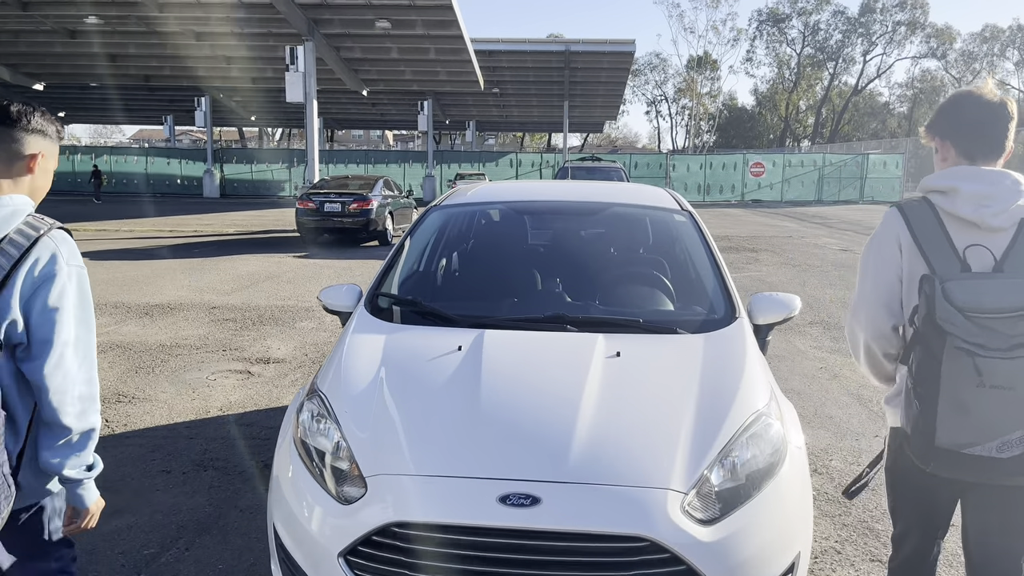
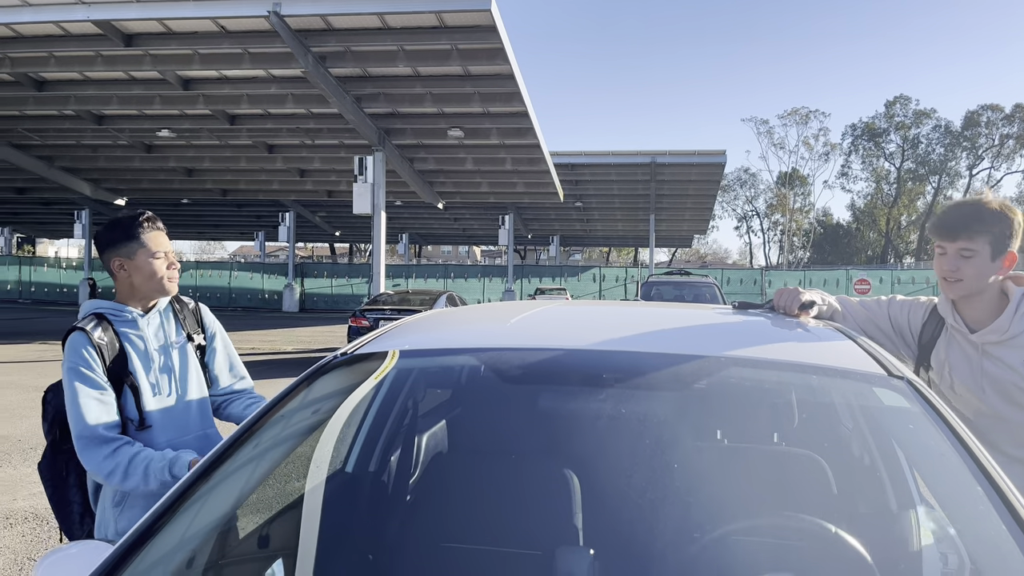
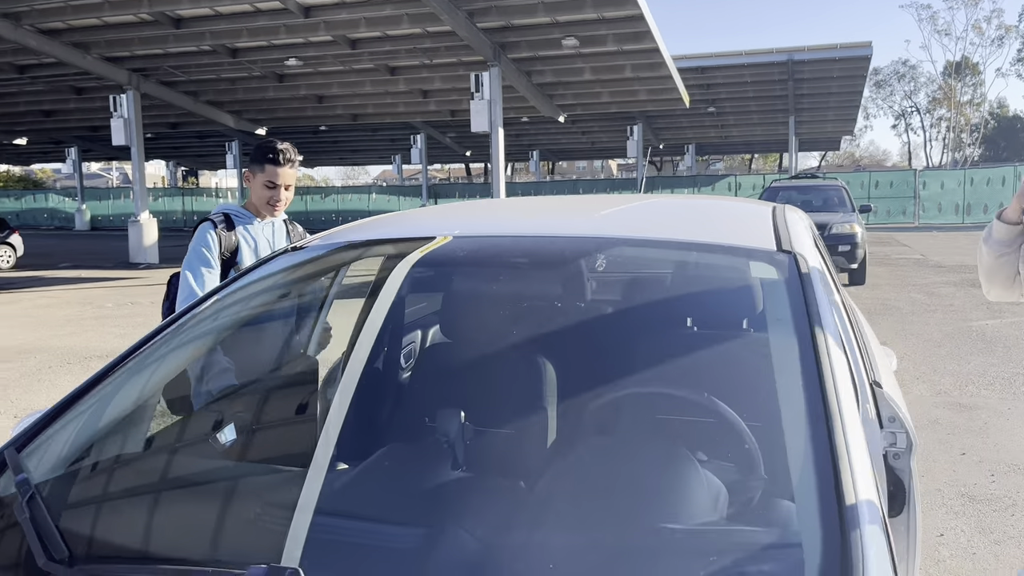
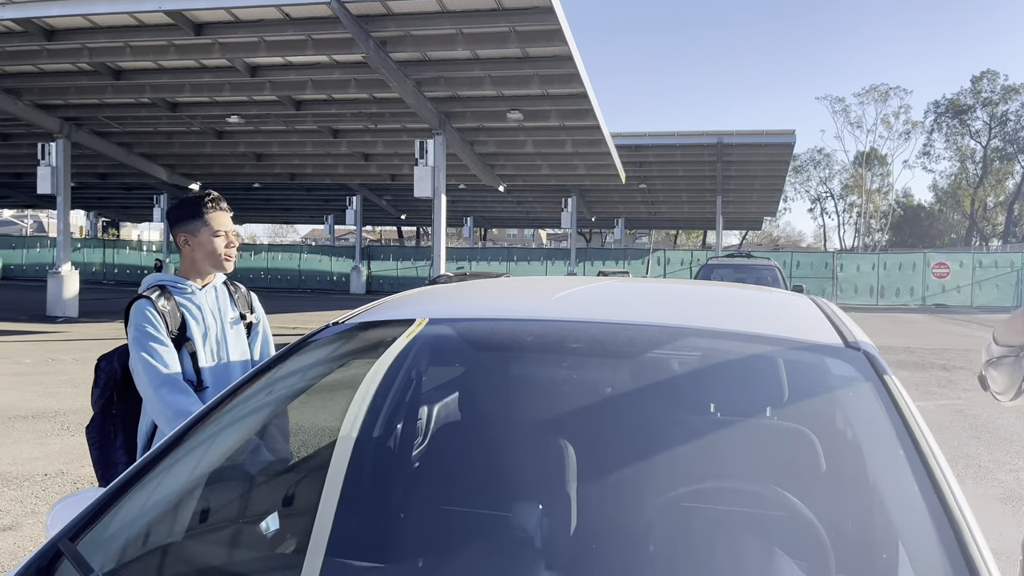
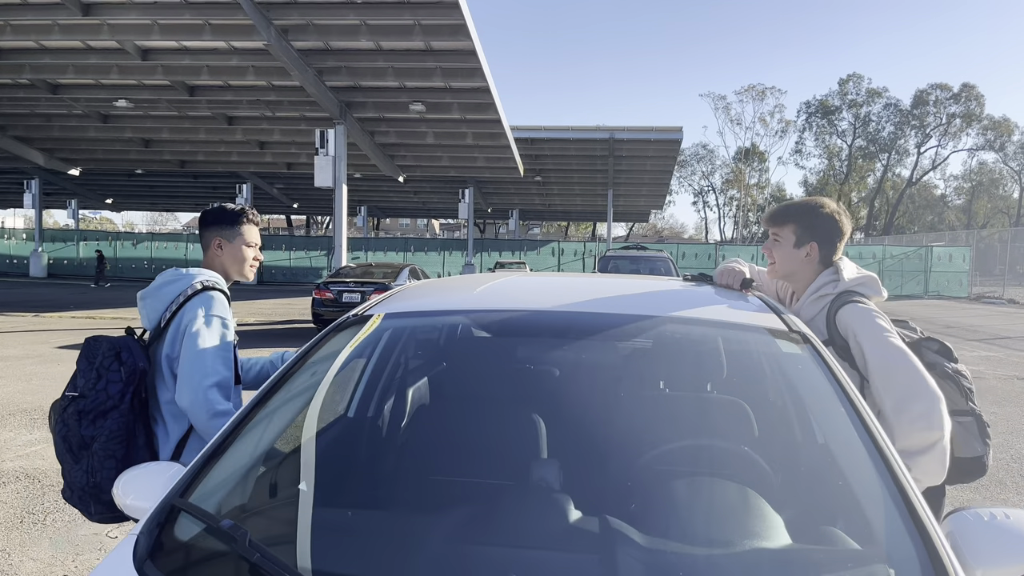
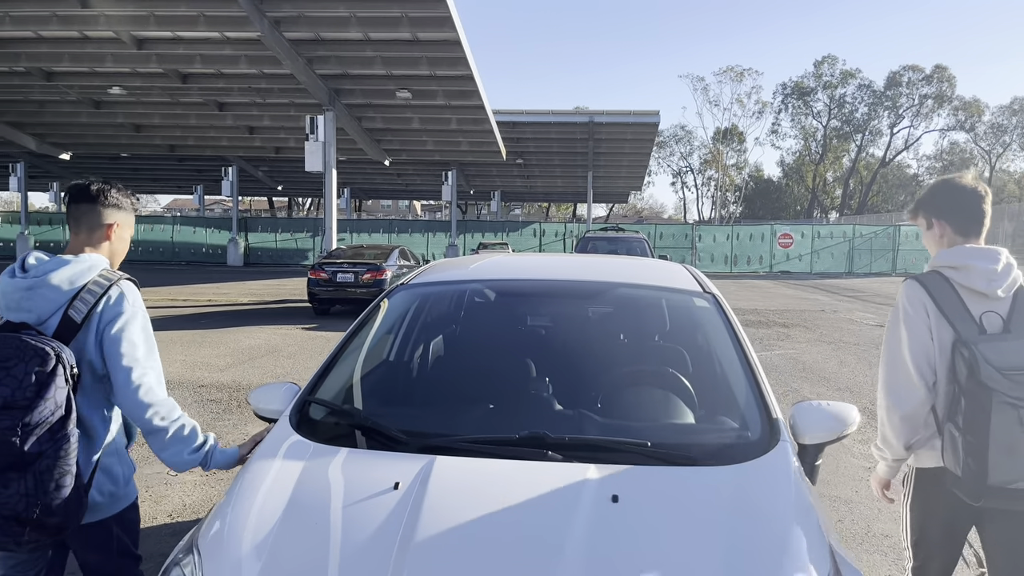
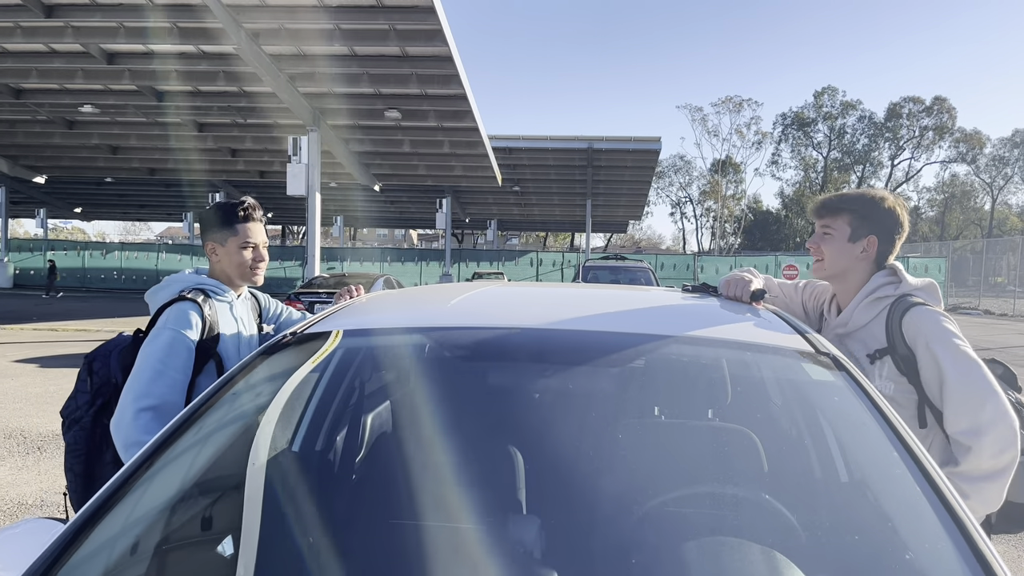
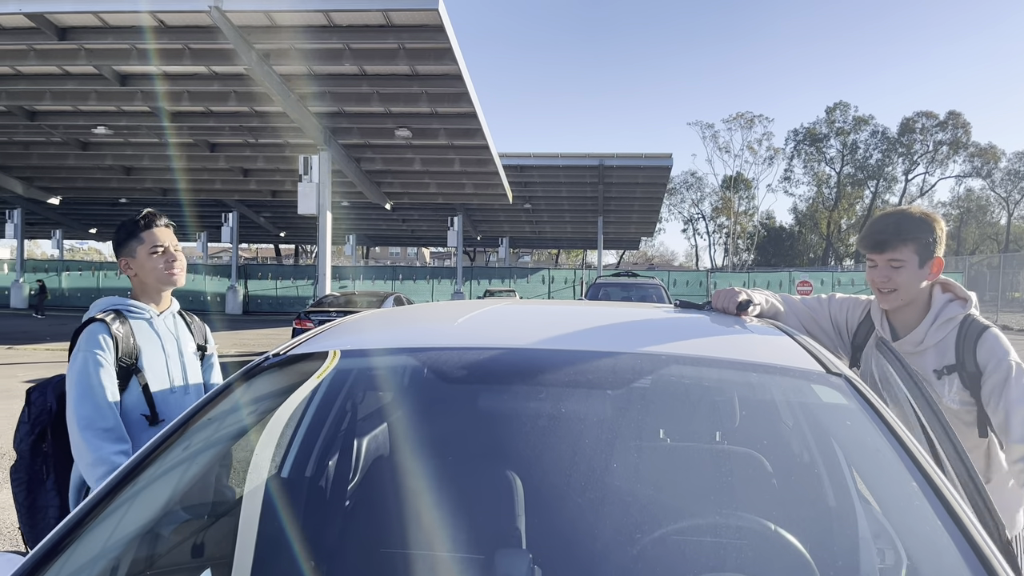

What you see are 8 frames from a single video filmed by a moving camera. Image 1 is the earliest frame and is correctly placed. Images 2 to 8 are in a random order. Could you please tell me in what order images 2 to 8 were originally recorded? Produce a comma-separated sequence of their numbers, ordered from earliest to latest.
6, 5, 7, 8, 2, 4, 3
